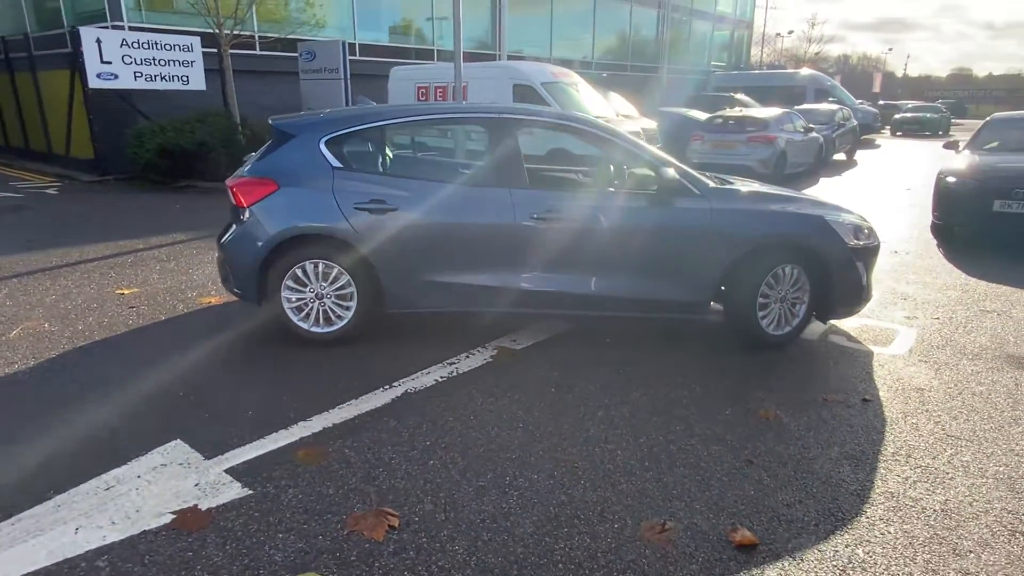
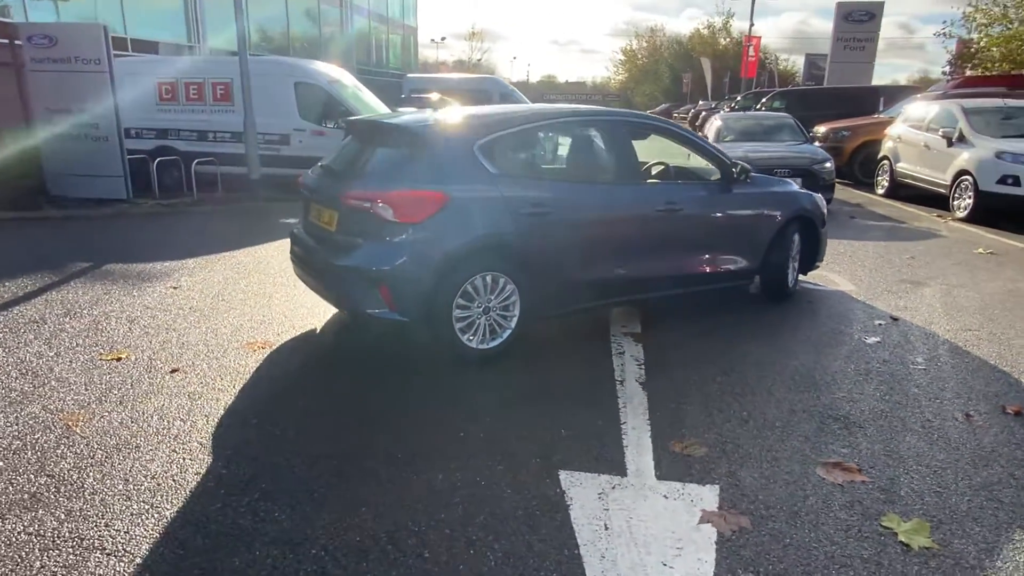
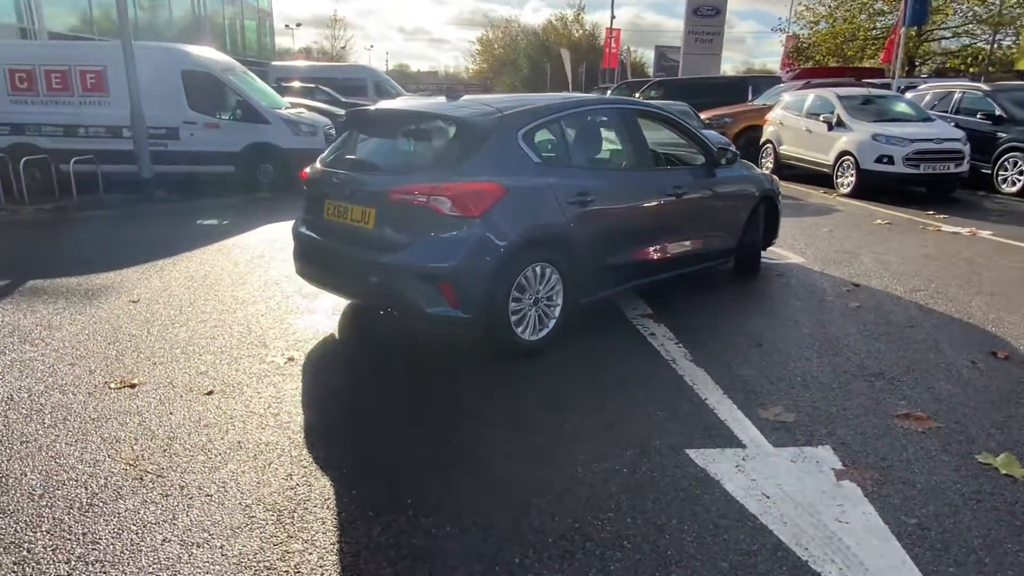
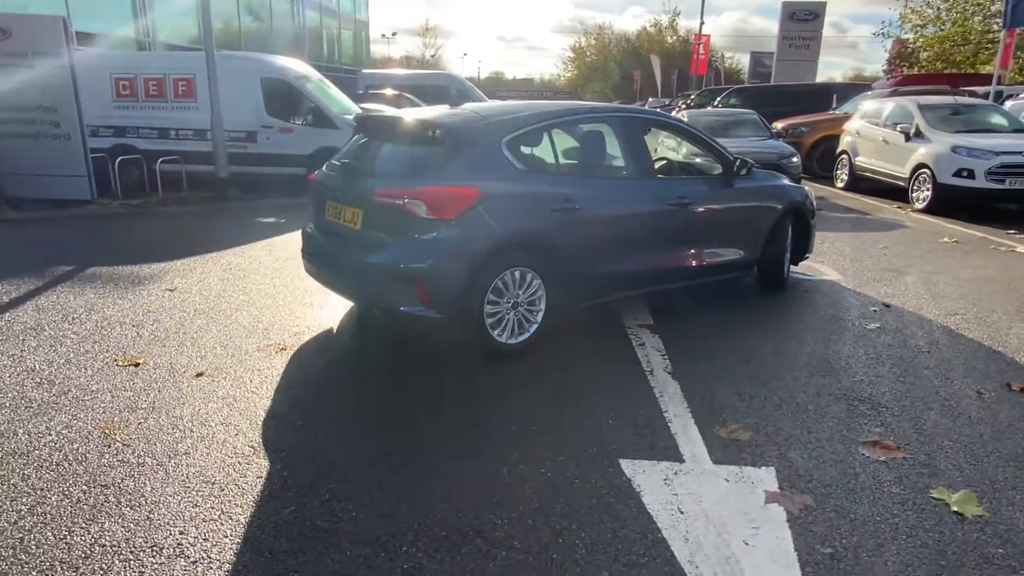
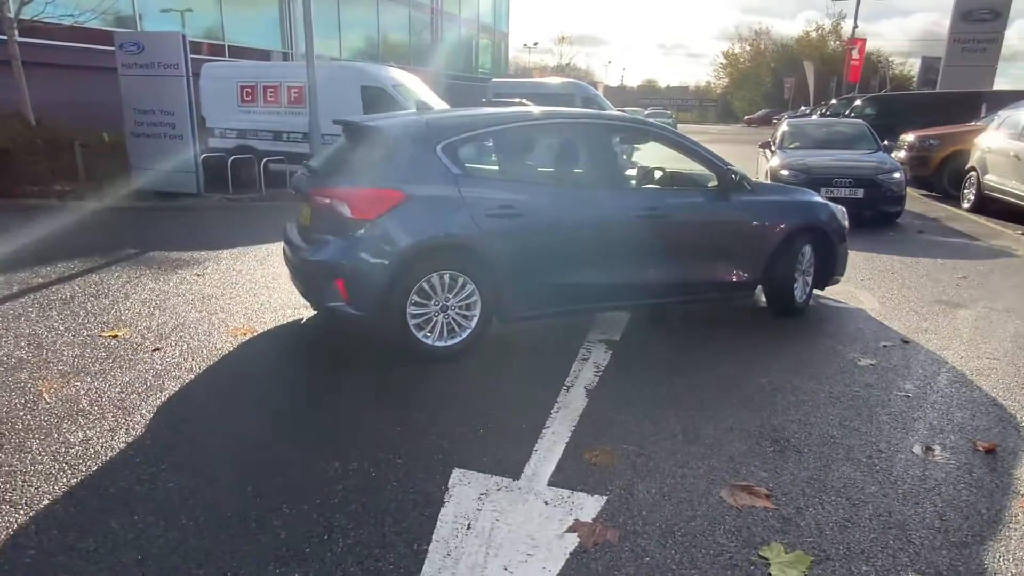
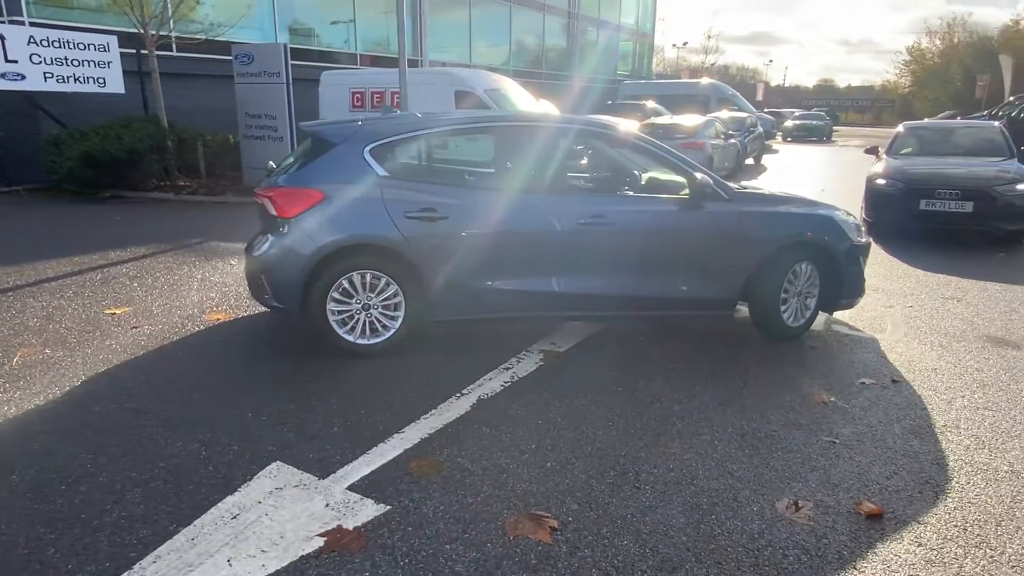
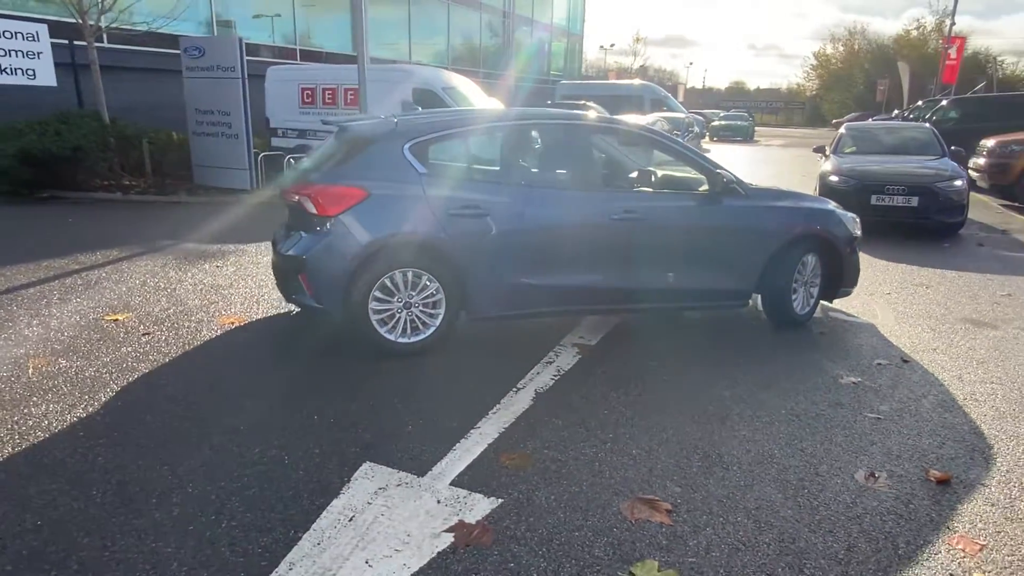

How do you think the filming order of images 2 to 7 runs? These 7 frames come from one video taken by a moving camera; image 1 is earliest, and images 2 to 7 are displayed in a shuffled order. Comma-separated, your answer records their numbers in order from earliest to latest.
6, 7, 5, 2, 4, 3
